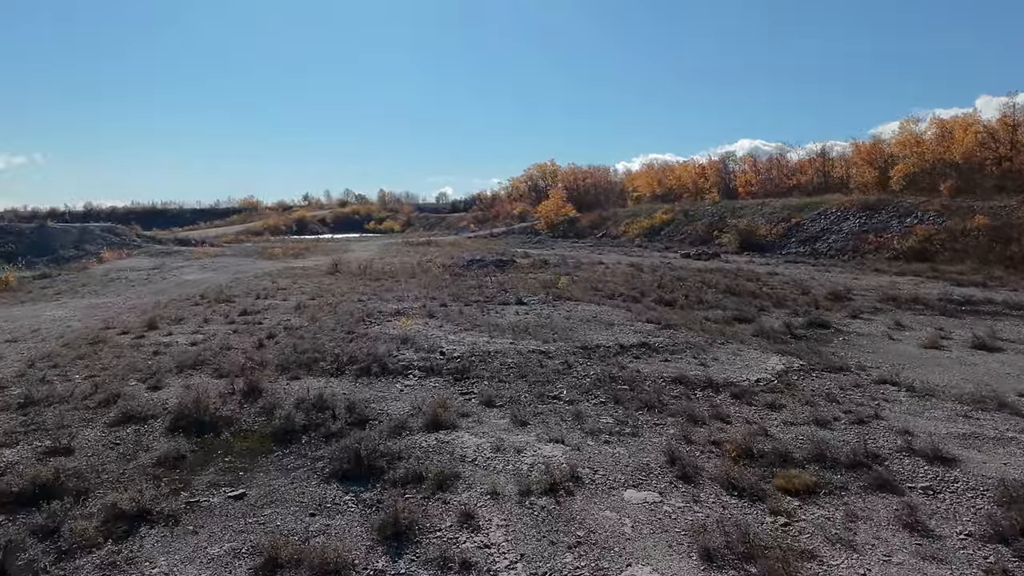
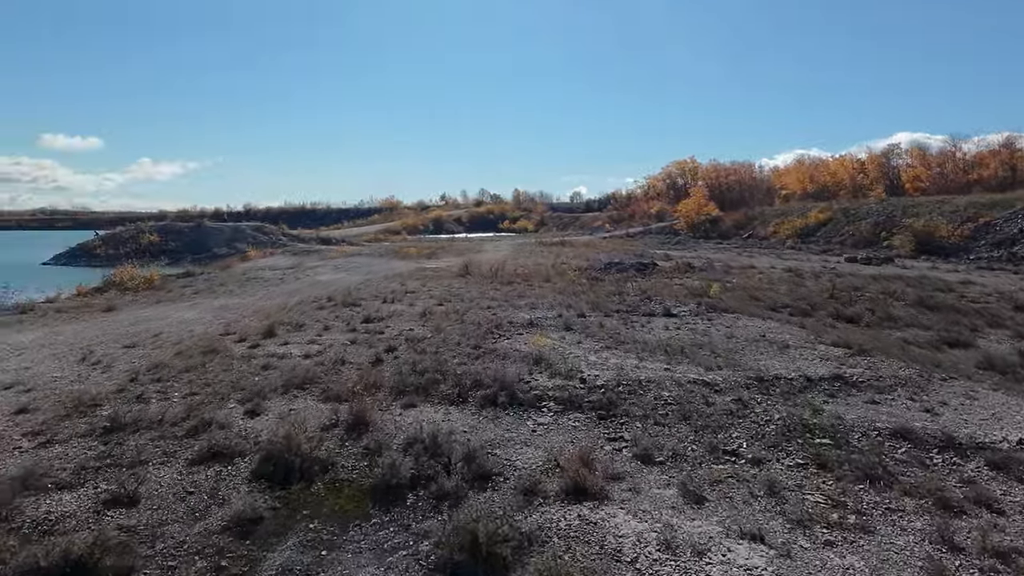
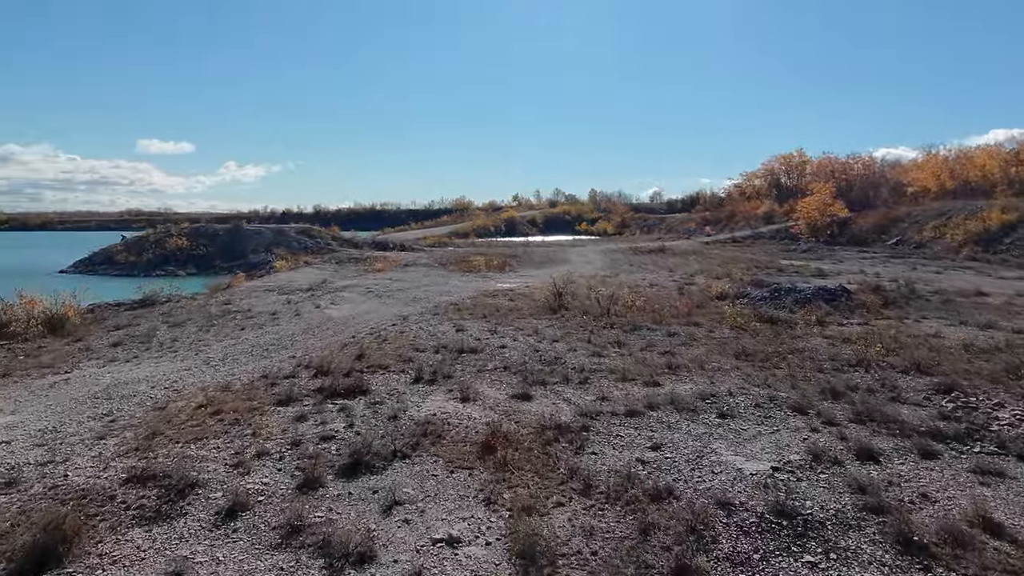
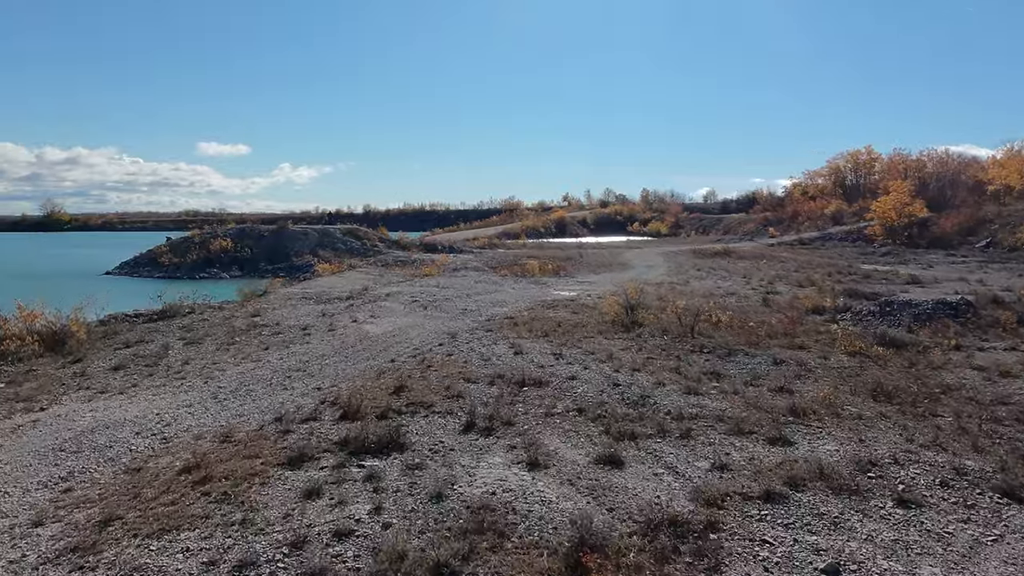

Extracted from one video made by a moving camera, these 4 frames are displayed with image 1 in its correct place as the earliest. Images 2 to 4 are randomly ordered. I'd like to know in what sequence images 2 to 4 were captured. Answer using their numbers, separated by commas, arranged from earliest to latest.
2, 3, 4
